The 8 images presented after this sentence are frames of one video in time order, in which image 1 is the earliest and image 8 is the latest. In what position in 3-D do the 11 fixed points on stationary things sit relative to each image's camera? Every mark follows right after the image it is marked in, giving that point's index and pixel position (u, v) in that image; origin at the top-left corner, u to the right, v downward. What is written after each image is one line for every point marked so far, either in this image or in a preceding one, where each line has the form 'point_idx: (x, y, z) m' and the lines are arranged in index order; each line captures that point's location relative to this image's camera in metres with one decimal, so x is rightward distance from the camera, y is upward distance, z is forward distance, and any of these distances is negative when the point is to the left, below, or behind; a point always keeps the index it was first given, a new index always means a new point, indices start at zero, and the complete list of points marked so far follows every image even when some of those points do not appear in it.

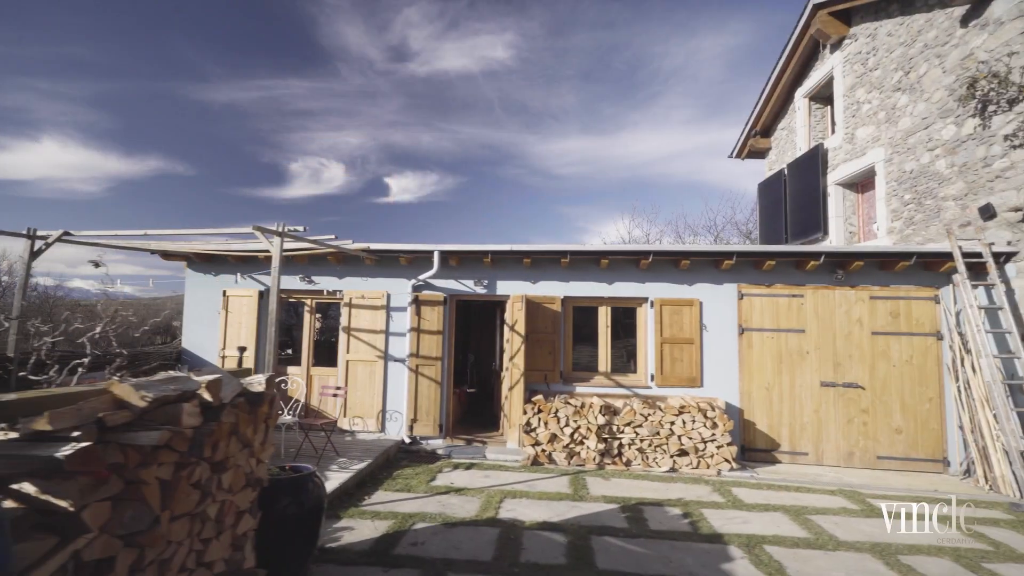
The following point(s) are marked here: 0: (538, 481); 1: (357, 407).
0: (+0.3, -2.6, +4.9) m
1: (-2.7, -2.0, +6.3) m
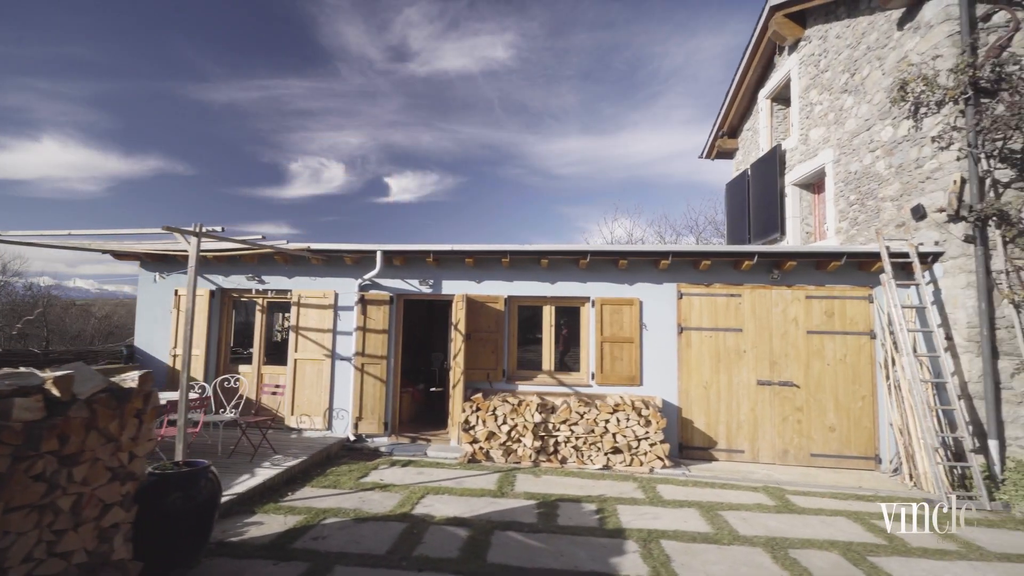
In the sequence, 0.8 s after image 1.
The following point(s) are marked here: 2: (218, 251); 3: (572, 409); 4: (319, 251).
0: (-0.6, -2.6, +4.9) m
1: (-3.6, -2.0, +6.3) m
2: (-5.0, +0.6, +6.2) m
3: (+0.9, -1.8, +5.4) m
4: (-3.2, +0.6, +6.1) m
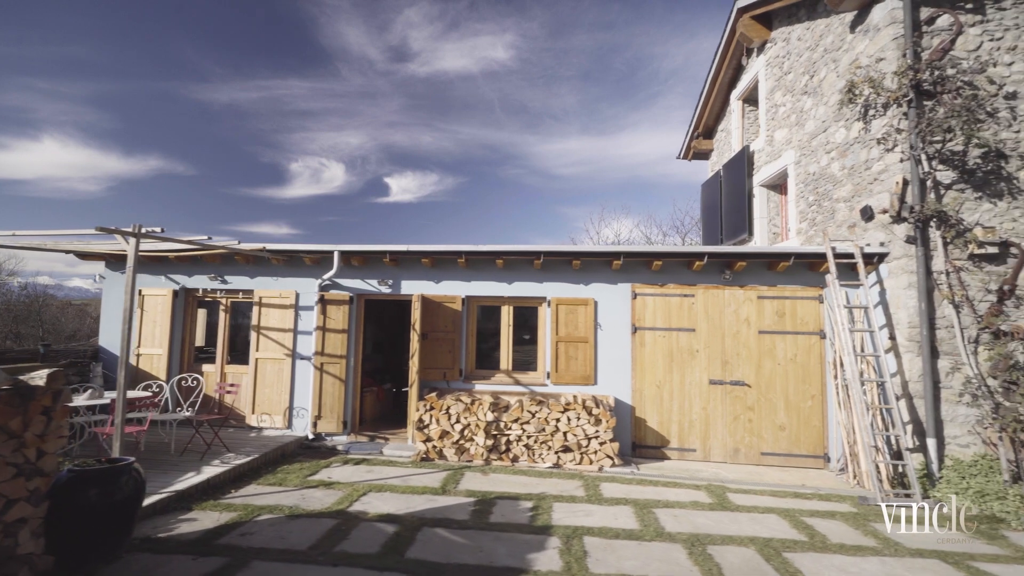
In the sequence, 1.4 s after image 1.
0: (-1.3, -2.6, +5.0) m
1: (-4.3, -2.0, +6.4) m
2: (-5.7, +0.6, +6.2) m
3: (+0.2, -1.8, +5.5) m
4: (-4.0, +0.6, +6.1) m
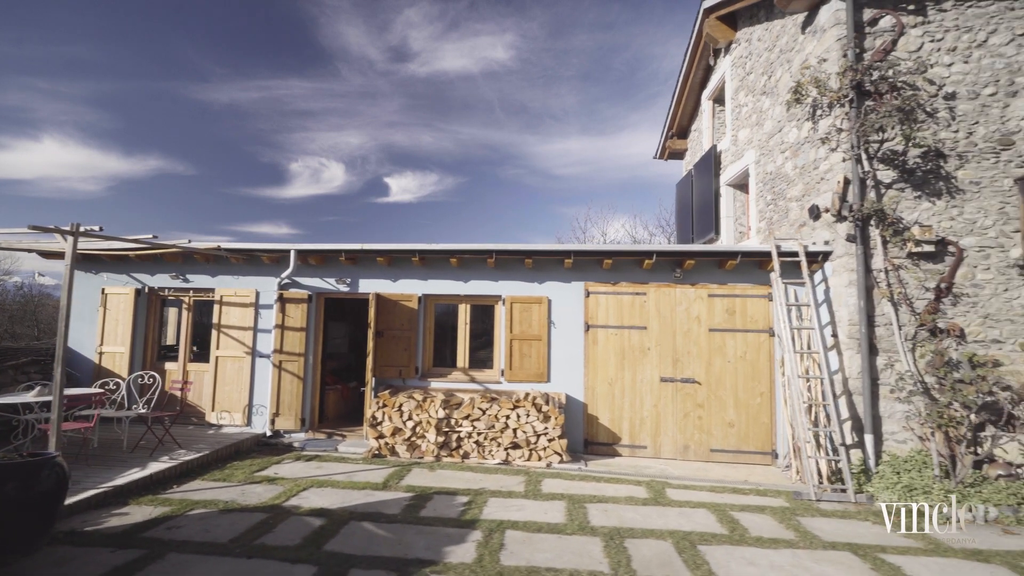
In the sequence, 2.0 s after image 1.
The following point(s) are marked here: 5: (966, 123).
0: (-2.1, -2.5, +5.0) m
1: (-5.0, -2.0, +6.4) m
2: (-6.4, +0.6, +6.3) m
3: (-0.6, -1.8, +5.5) m
4: (-4.7, +0.6, +6.2) m
5: (+6.1, +2.2, +4.9) m
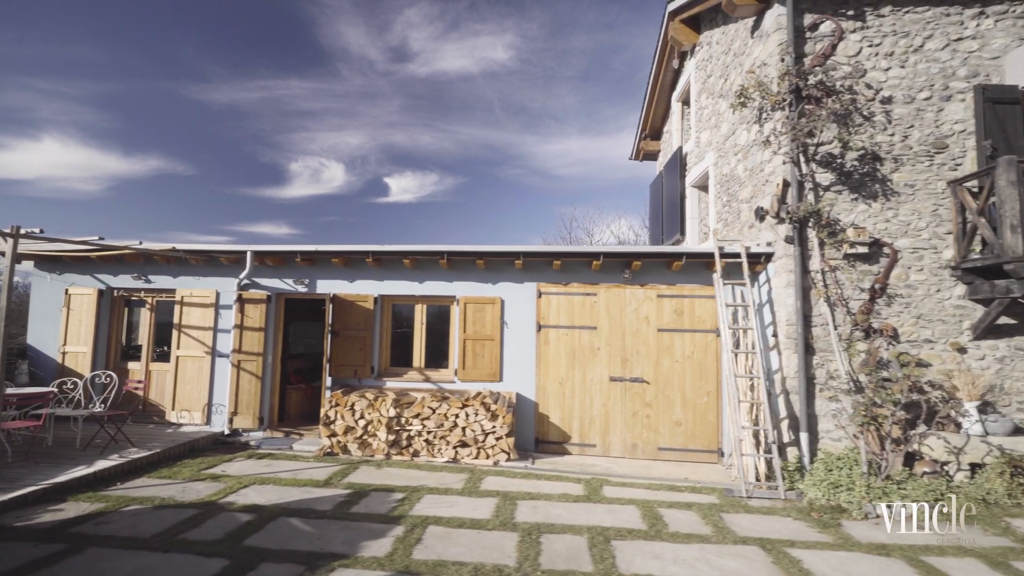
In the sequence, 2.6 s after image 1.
0: (-2.9, -2.5, +5.1) m
1: (-5.8, -2.0, +6.5) m
2: (-7.2, +0.6, +6.3) m
3: (-1.3, -1.8, +5.6) m
4: (-5.5, +0.6, +6.3) m
5: (+5.3, +2.2, +5.0) m
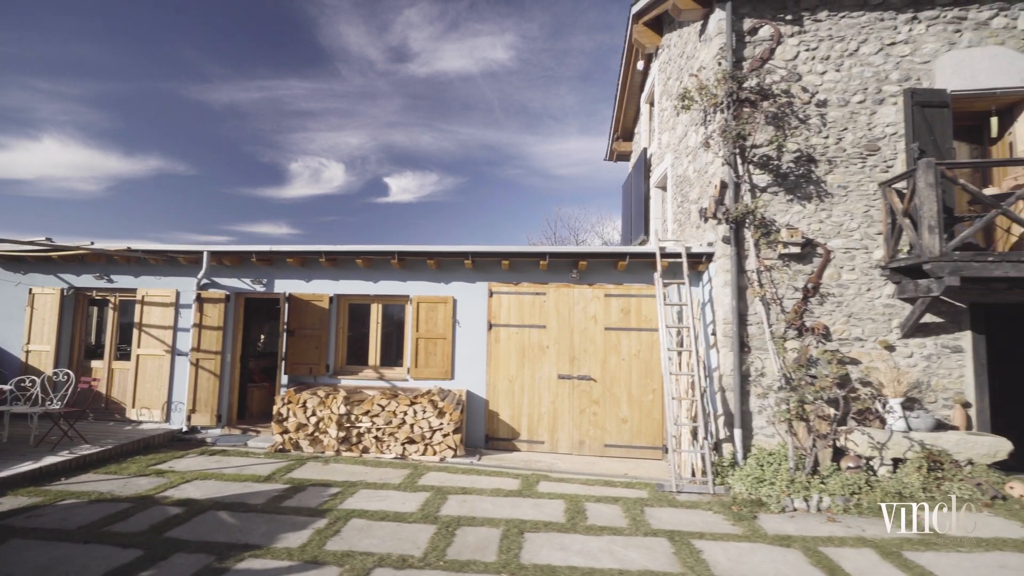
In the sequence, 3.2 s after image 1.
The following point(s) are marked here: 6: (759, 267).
0: (-3.7, -2.5, +5.2) m
1: (-6.6, -2.0, +6.6) m
2: (-8.0, +0.6, +6.4) m
3: (-2.2, -1.8, +5.7) m
4: (-6.3, +0.6, +6.4) m
5: (+4.5, +2.2, +5.1) m
6: (+3.4, +0.3, +5.0) m
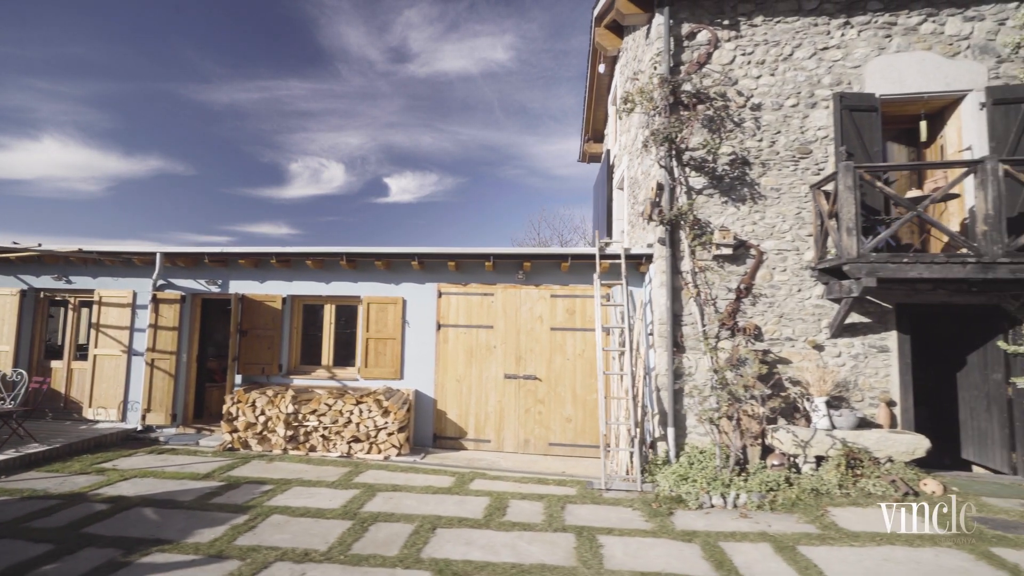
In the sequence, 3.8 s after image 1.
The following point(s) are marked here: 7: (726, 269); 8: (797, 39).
0: (-4.5, -2.5, +5.3) m
1: (-7.5, -2.0, +6.7) m
2: (-8.9, +0.6, +6.5) m
3: (-3.0, -1.8, +5.8) m
4: (-7.1, +0.6, +6.5) m
5: (+3.6, +2.2, +5.2) m
6: (+2.5, +0.3, +5.1) m
7: (+3.0, +0.3, +5.1) m
8: (+4.1, +3.6, +5.3) m
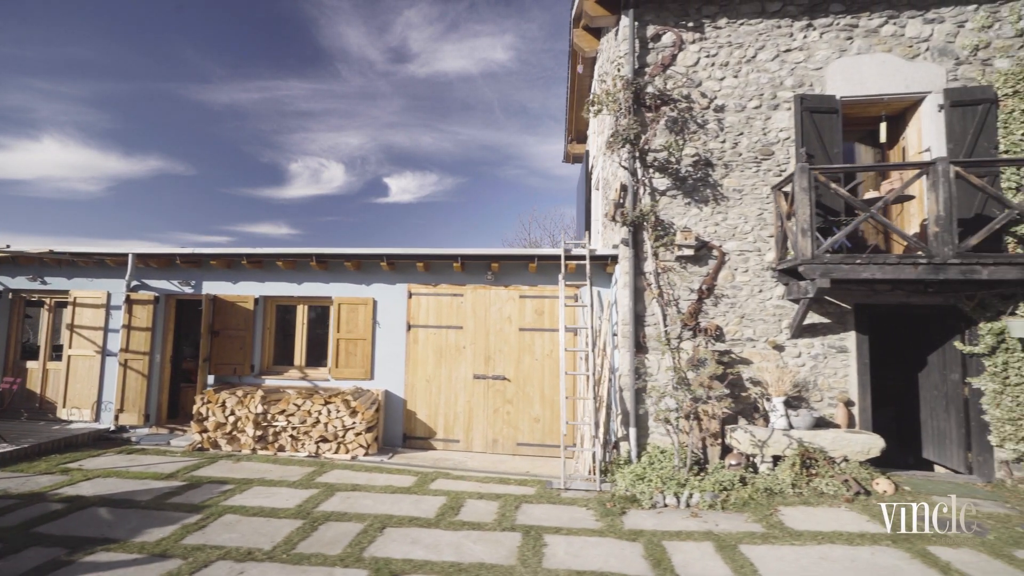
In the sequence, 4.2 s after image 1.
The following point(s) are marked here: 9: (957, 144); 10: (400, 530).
0: (-5.0, -2.6, +5.3) m
1: (-8.0, -2.0, +6.7) m
2: (-9.4, +0.6, +6.5) m
3: (-3.5, -1.8, +5.8) m
4: (-7.6, +0.6, +6.5) m
5: (+3.1, +2.2, +5.2) m
6: (+2.0, +0.3, +5.1) m
7: (+2.5, +0.3, +5.1) m
8: (+3.6, +3.6, +5.3) m
9: (+5.7, +1.9, +4.7) m
10: (-1.1, -2.4, +3.6) m
